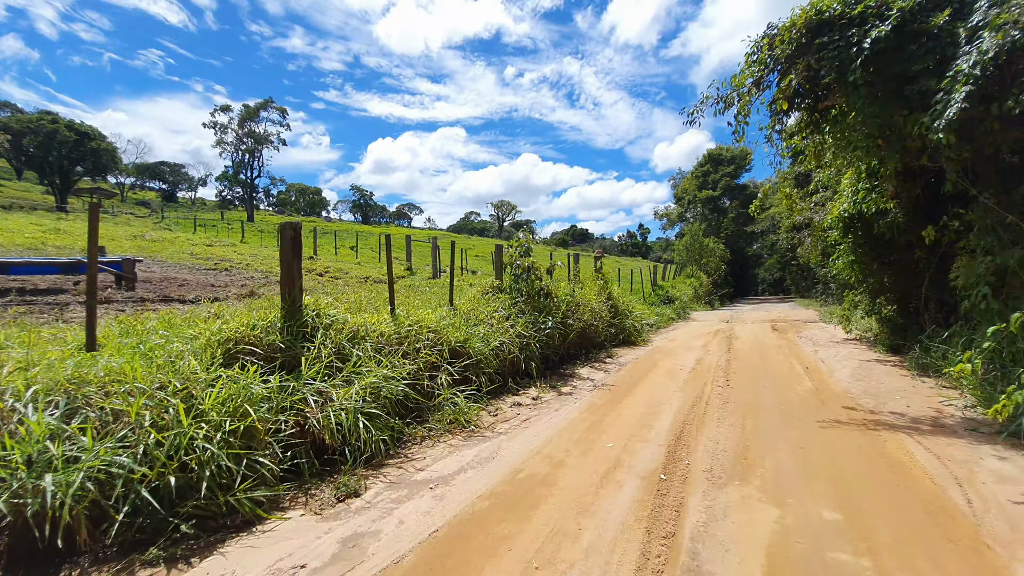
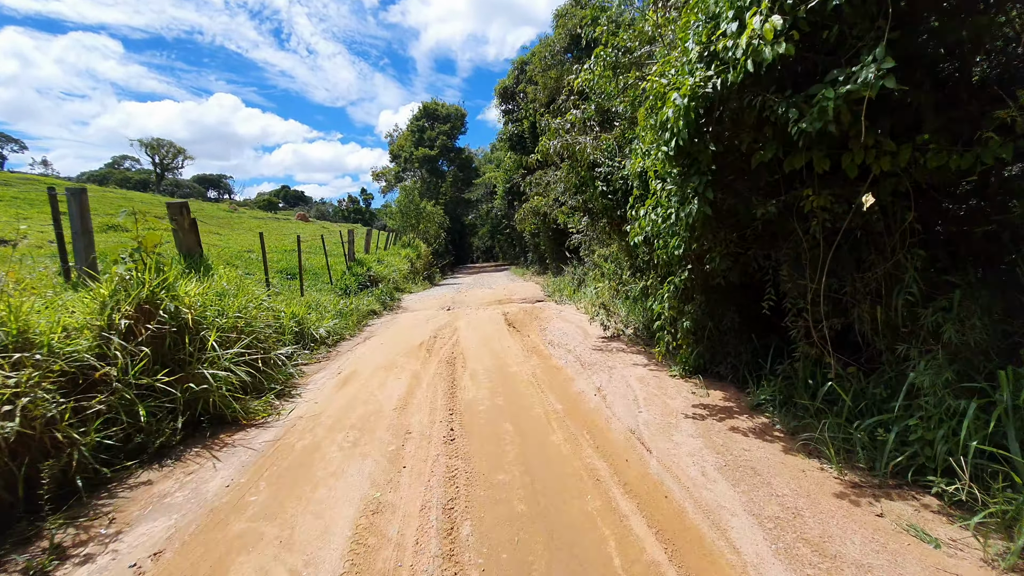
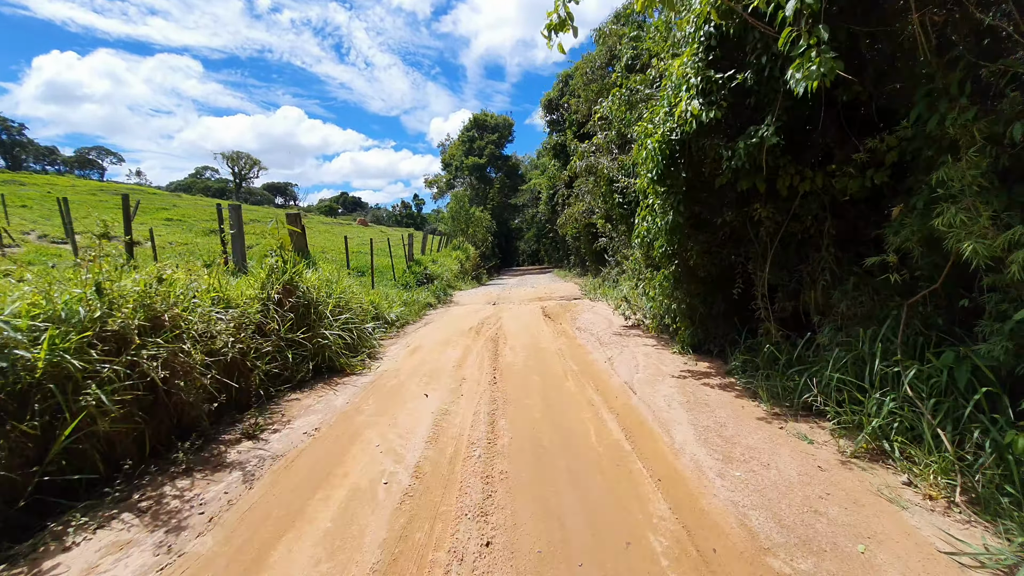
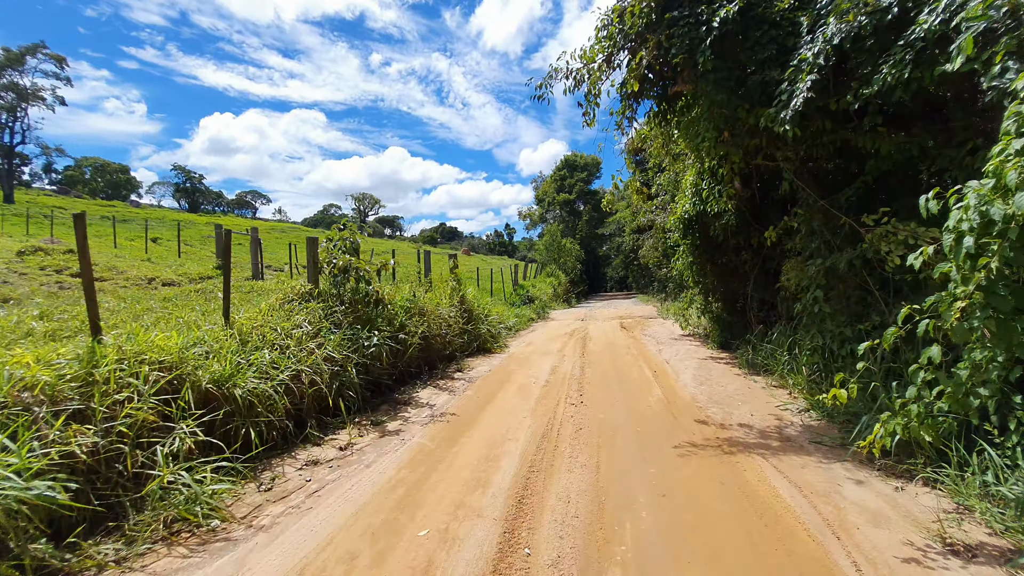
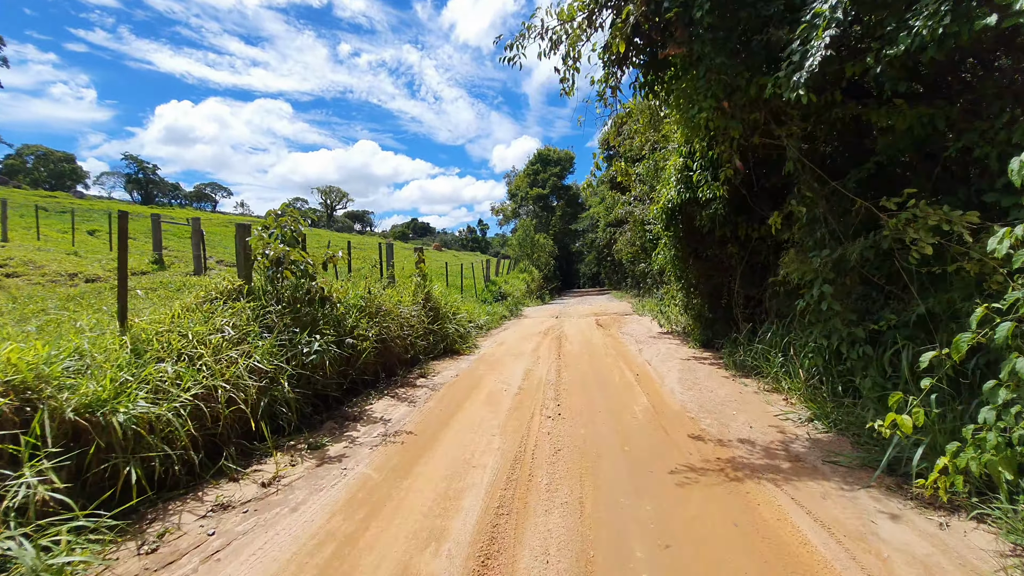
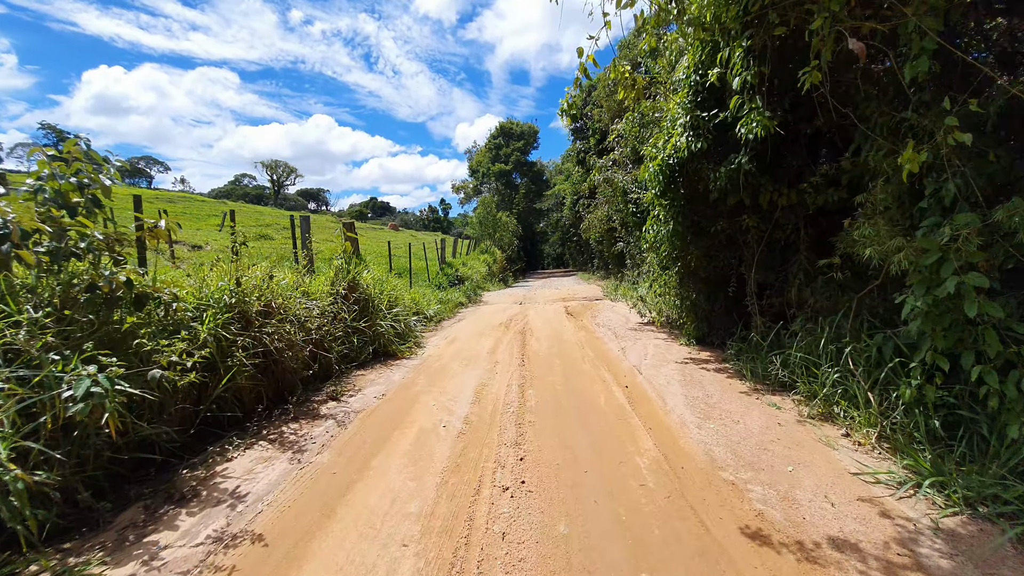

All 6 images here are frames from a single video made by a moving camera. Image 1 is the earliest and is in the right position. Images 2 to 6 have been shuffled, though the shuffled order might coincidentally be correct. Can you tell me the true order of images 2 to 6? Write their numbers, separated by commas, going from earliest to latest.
4, 5, 6, 3, 2
